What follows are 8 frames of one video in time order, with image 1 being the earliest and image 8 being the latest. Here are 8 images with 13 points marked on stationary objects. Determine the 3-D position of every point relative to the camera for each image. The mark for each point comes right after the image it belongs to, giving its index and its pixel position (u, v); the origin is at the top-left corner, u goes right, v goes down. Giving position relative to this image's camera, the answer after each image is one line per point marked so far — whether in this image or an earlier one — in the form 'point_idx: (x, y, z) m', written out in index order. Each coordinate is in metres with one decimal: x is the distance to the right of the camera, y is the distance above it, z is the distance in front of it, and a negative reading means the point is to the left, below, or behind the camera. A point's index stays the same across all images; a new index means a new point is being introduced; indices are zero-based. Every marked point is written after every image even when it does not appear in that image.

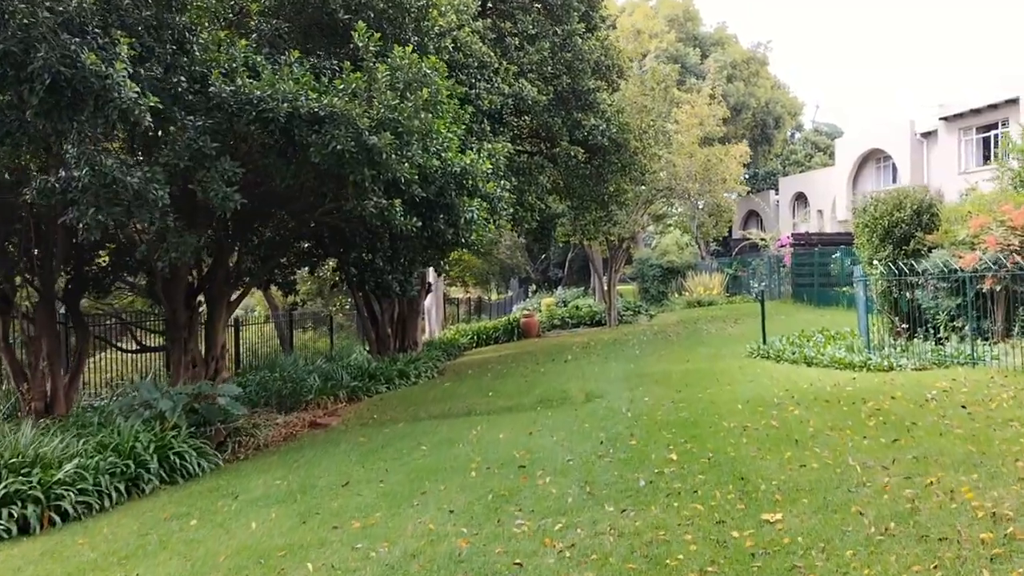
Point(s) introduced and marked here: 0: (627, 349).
0: (+2.4, -1.3, +18.4) m
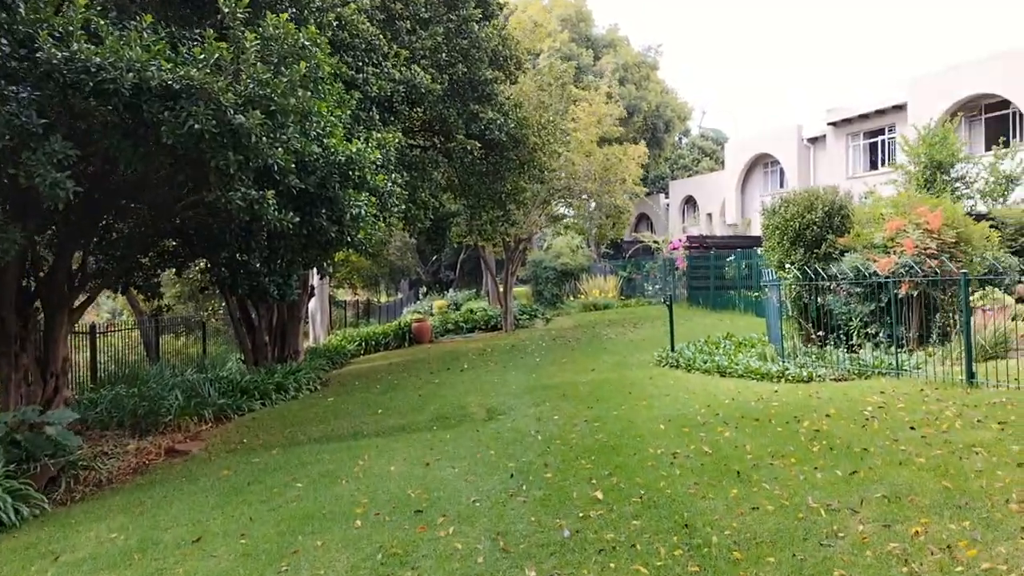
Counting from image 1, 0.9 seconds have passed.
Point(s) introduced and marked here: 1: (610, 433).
0: (+0.3, -1.3, +17.3) m
1: (+0.9, -1.4, +8.3) m
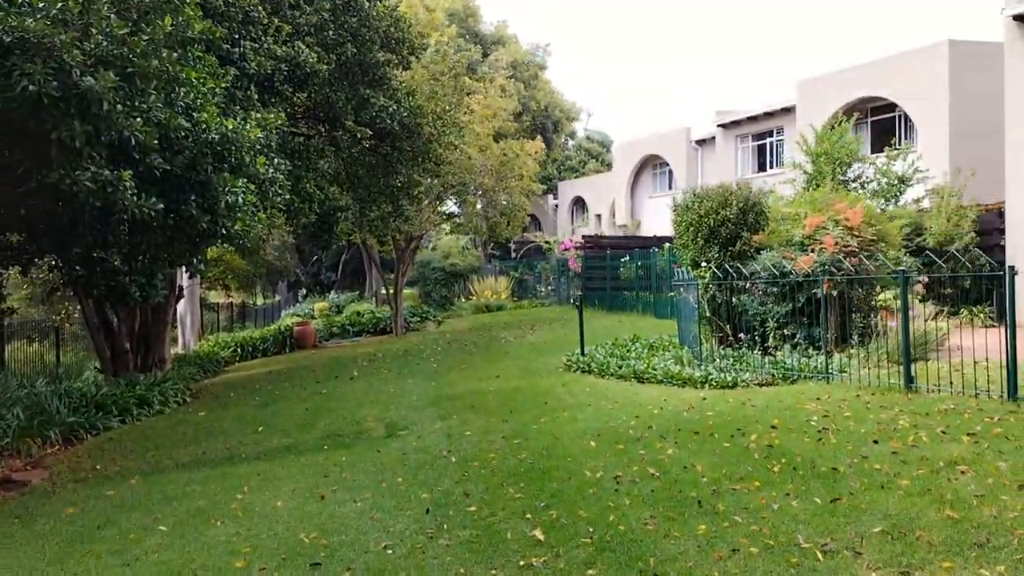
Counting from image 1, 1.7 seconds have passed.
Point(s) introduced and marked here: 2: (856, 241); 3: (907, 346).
0: (-1.7, -1.4, +16.1) m
1: (+0.2, -1.4, +7.2) m
2: (+4.4, +0.6, +11.4) m
3: (+4.0, -0.6, +9.0) m
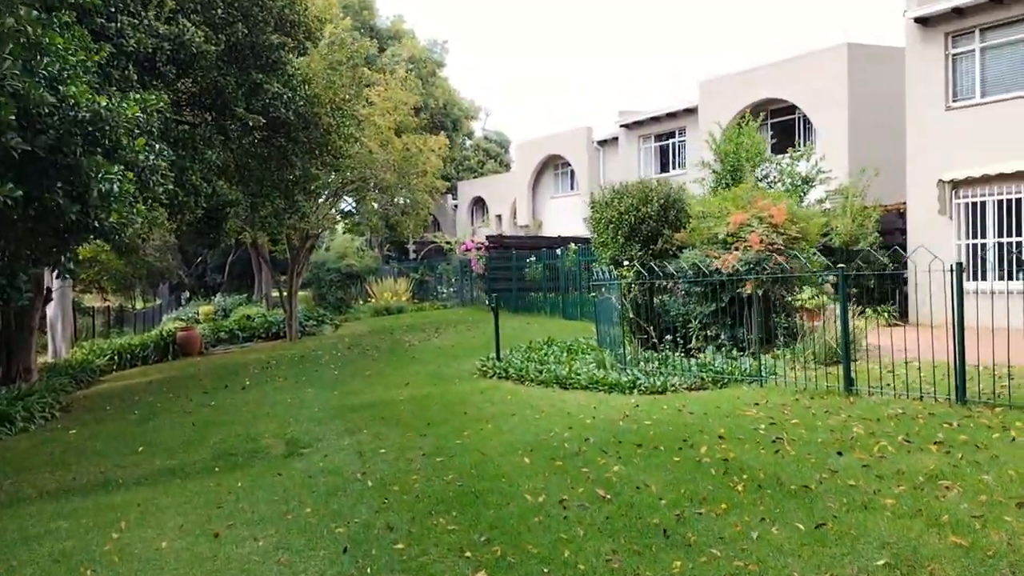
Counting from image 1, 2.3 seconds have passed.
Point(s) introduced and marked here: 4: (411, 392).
0: (-3.3, -1.4, +15.0) m
1: (-0.3, -1.4, +6.4) m
2: (+3.4, +0.6, +11.0) m
3: (+3.3, -0.6, +8.7) m
4: (-1.3, -1.3, +11.2) m
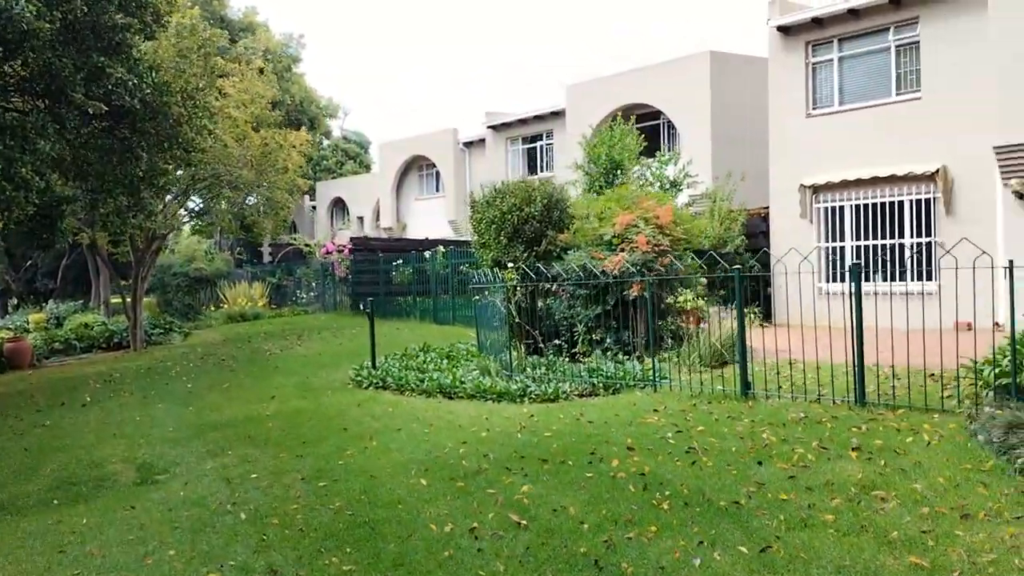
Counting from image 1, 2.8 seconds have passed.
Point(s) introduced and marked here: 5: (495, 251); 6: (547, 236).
0: (-5.3, -1.5, +13.7) m
1: (-1.0, -1.4, +5.7) m
2: (+1.9, +0.6, +10.9) m
3: (+2.2, -0.6, +8.5) m
4: (-2.7, -1.4, +10.2) m
5: (-0.3, +0.5, +12.0) m
6: (+0.4, +0.7, +11.9) m
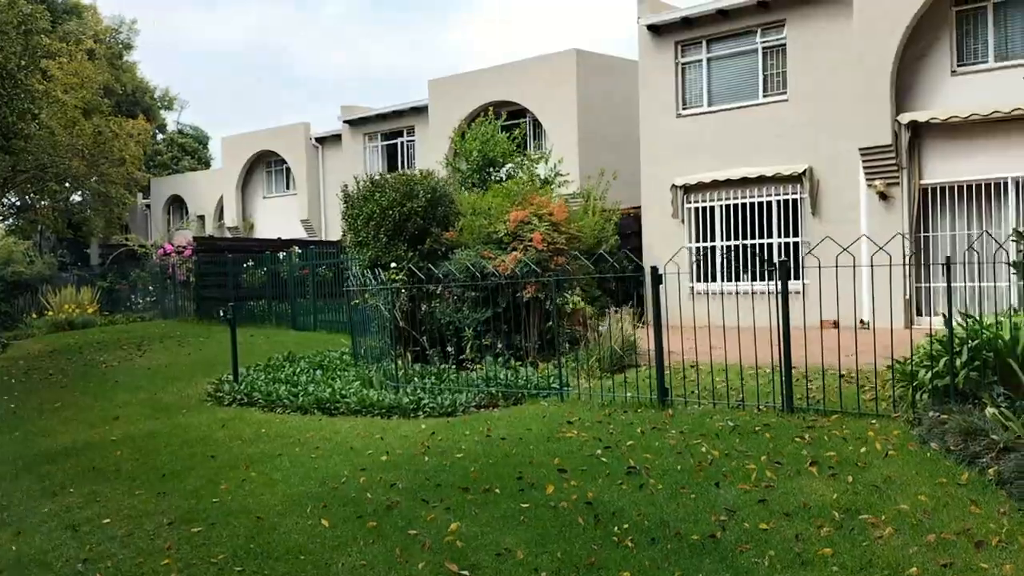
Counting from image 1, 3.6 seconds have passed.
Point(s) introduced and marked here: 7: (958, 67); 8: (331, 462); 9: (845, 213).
0: (-7.0, -1.5, +11.8) m
1: (-1.4, -1.4, +4.7) m
2: (+0.6, +0.6, +10.3) m
3: (+1.2, -0.6, +8.0) m
4: (-3.8, -1.4, +8.8) m
5: (-1.8, +0.5, +11.1) m
6: (-1.1, +0.7, +11.0) m
7: (+6.9, +3.5, +13.9) m
8: (-1.4, -1.3, +6.6) m
9: (+5.7, +1.3, +15.1) m
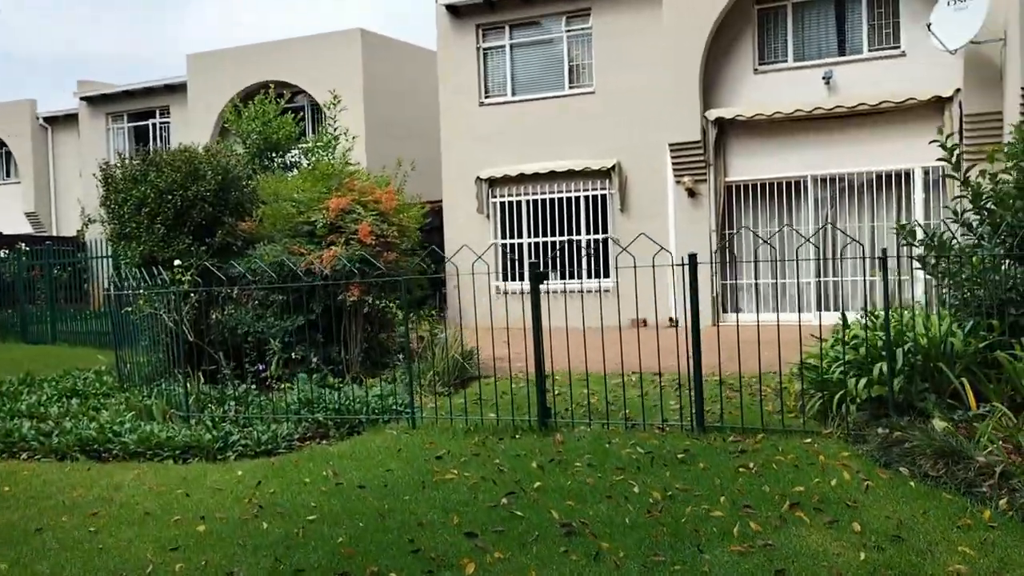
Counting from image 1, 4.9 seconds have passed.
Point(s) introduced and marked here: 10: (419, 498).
0: (-8.9, -1.6, +8.2) m
1: (-1.6, -1.4, +2.8) m
2: (-1.2, +0.6, +8.7) m
3: (0.0, -0.6, +6.7) m
4: (-5.1, -1.5, +6.2) m
5: (-3.7, +0.4, +8.9) m
6: (-3.0, +0.6, +9.0) m
7: (+3.9, +3.5, +13.9) m
8: (-2.1, -1.3, +4.7) m
9: (+2.4, +1.3, +14.8) m
10: (-0.5, -1.2, +4.9) m
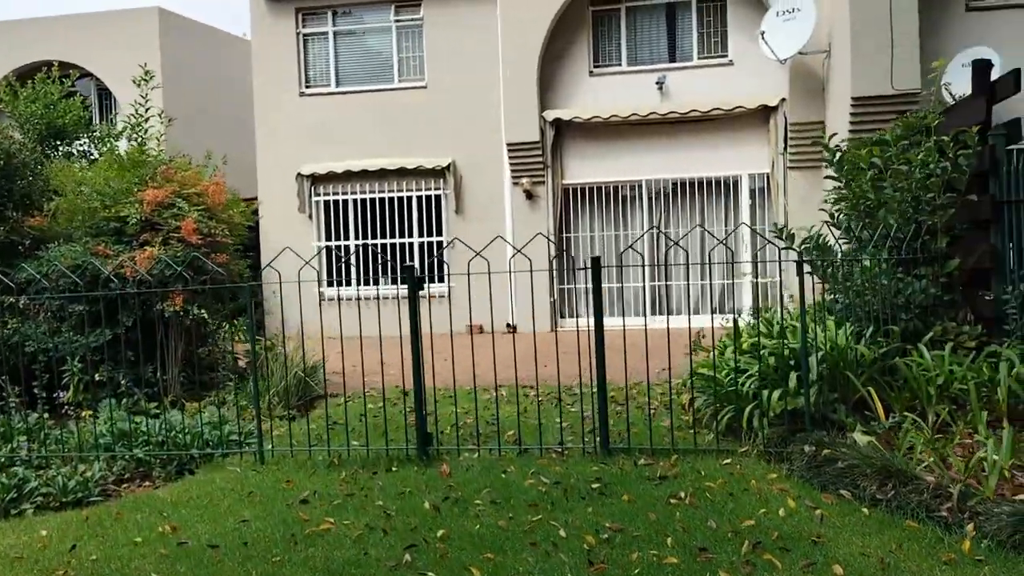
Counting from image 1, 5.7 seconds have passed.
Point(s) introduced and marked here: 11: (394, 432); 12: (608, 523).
0: (-9.9, -1.7, +5.3) m
1: (-1.6, -1.5, +1.7) m
2: (-2.5, +0.5, +7.5) m
3: (-0.8, -0.6, +5.9) m
4: (-5.7, -1.5, +4.2) m
5: (-4.9, +0.3, +7.1) m
6: (-4.3, +0.6, +7.4) m
7: (+1.3, +3.4, +13.7) m
8: (-2.4, -1.4, +3.4) m
9: (-0.4, +1.3, +14.3) m
10: (-1.0, -1.2, +4.0) m
11: (-0.9, -1.0, +6.3) m
12: (+0.4, -1.1, +4.0) m
